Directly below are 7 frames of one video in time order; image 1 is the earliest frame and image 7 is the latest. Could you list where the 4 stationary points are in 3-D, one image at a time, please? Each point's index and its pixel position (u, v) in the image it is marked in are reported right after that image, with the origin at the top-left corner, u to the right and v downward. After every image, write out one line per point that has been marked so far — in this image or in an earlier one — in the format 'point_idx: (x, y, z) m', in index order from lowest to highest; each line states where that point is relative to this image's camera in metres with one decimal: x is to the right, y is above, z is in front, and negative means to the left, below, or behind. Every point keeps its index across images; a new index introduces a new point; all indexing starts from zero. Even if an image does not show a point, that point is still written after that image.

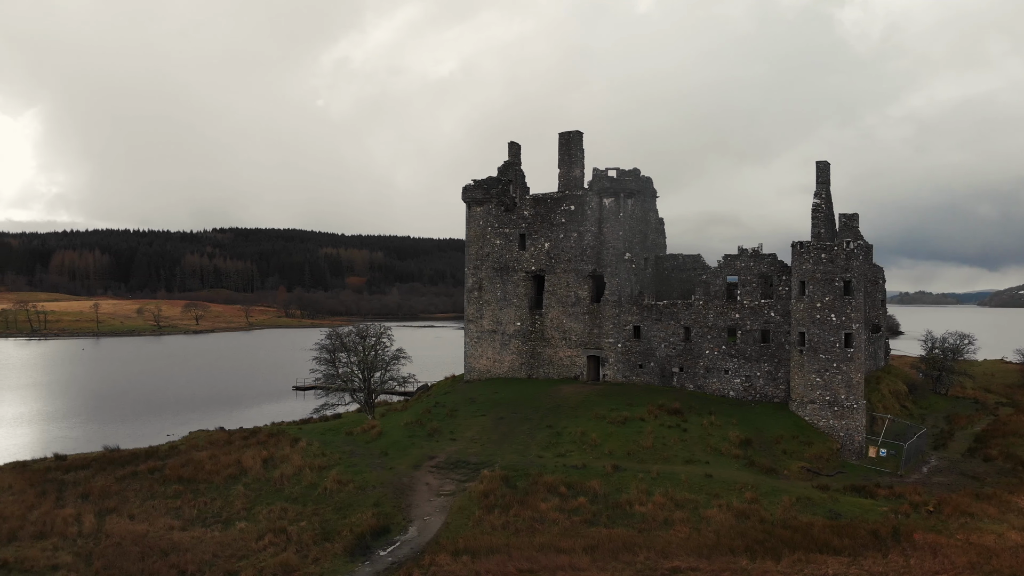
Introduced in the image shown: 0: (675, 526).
0: (+5.2, -7.6, +19.4) m
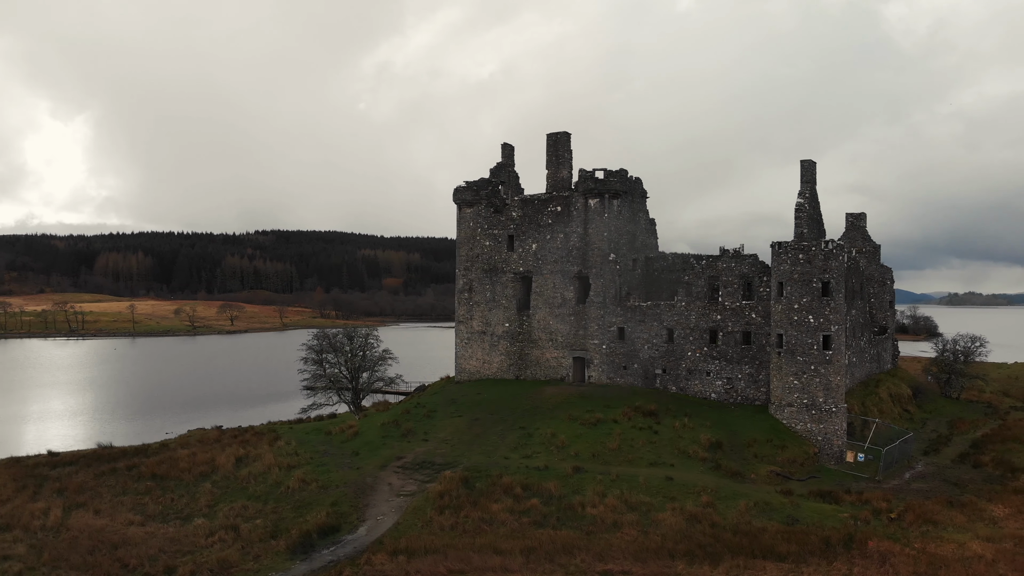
0: (+3.5, -7.6, +19.3) m
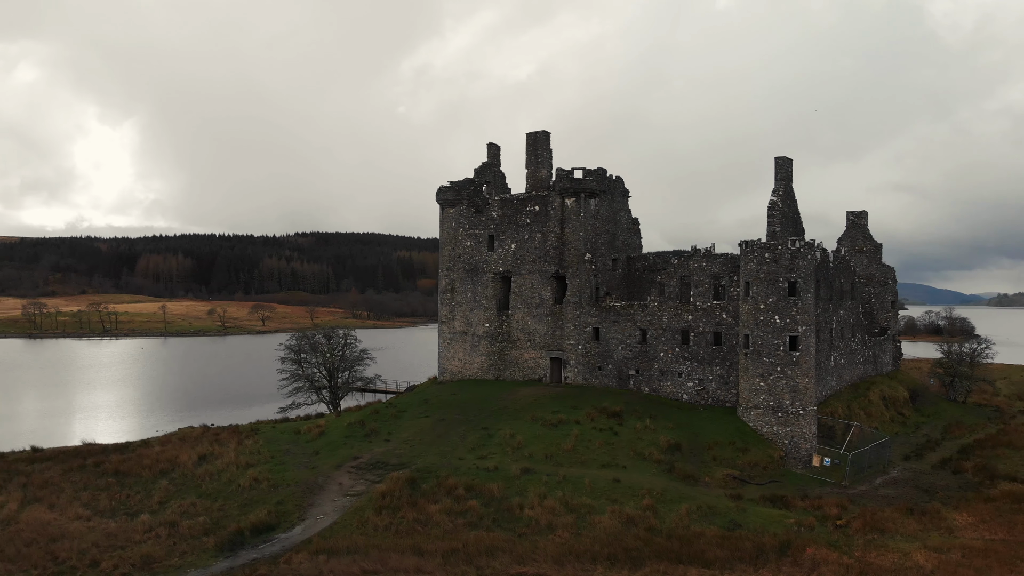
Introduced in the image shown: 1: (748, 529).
0: (+1.4, -7.6, +19.1) m
1: (+7.5, -7.7, +19.3) m
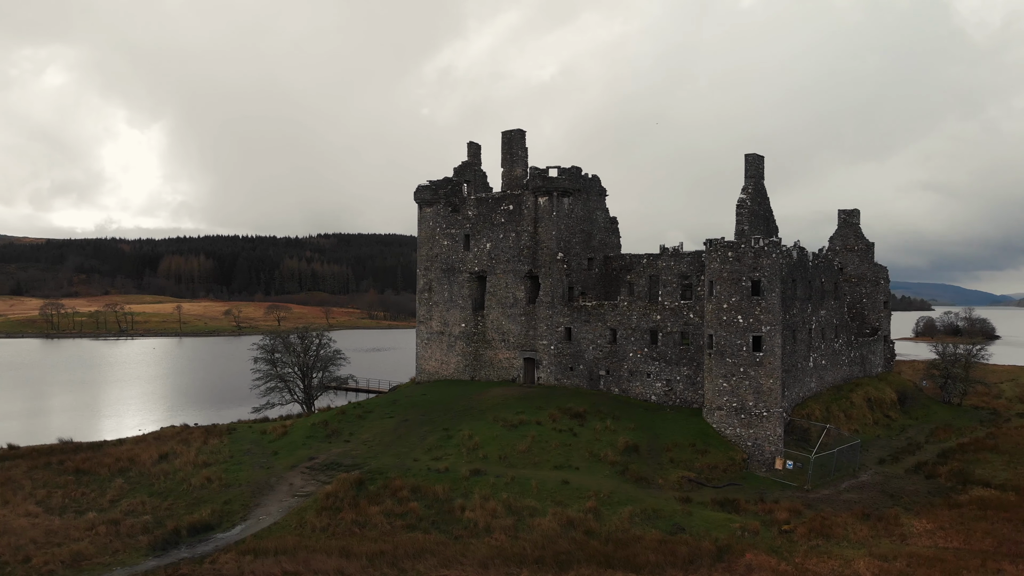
0: (-0.6, -7.6, +18.8) m
1: (+5.5, -7.6, +18.9) m
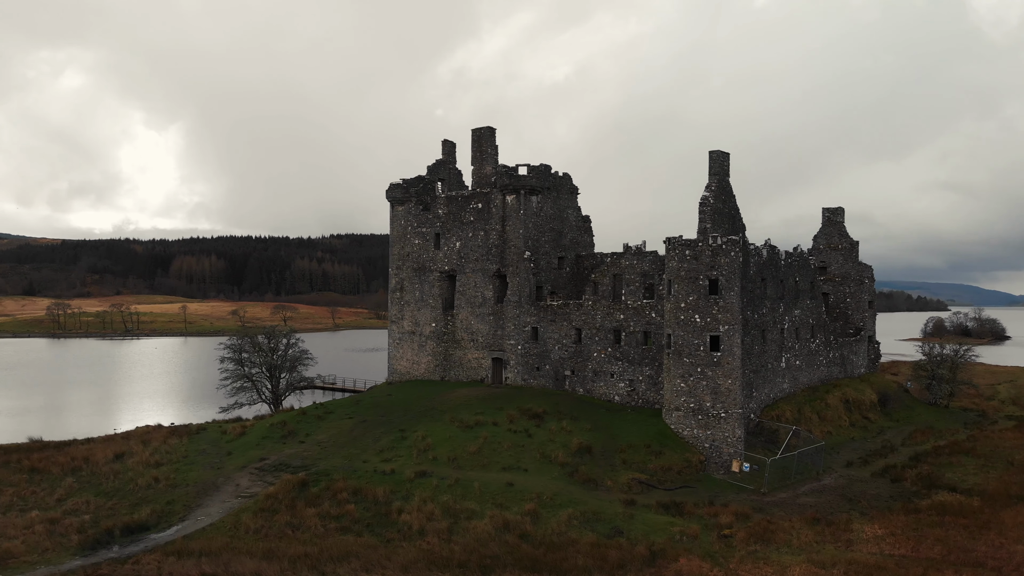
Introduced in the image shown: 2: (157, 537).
0: (-2.6, -7.5, +18.5) m
1: (+3.5, -7.6, +18.4) m
2: (-11.3, -8.0, +19.4) m
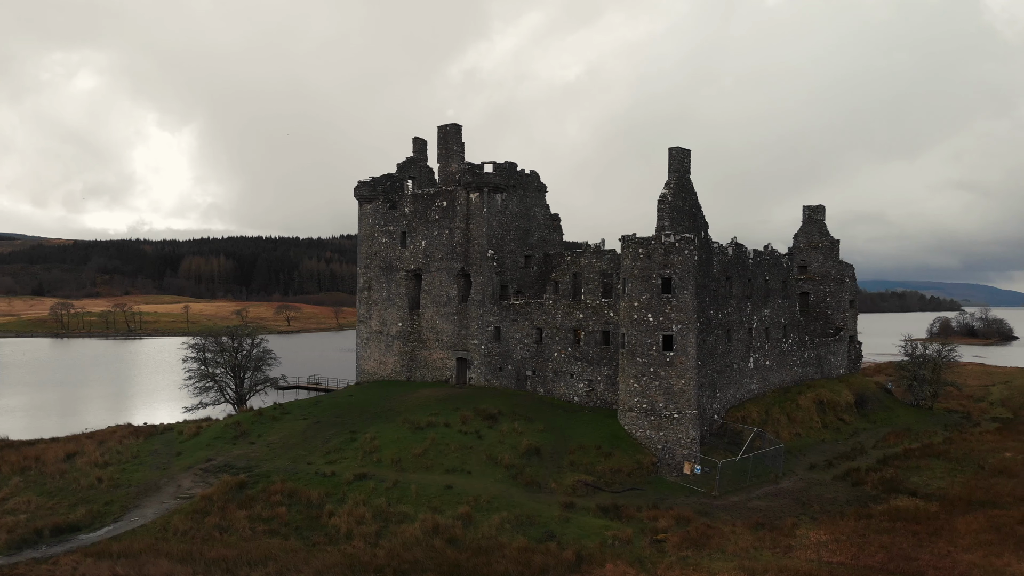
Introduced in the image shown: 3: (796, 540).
0: (-4.8, -7.5, +18.1) m
1: (+1.3, -7.5, +18.0) m
2: (-13.5, -7.9, +19.1) m
3: (+9.0, -8.0, +19.4) m
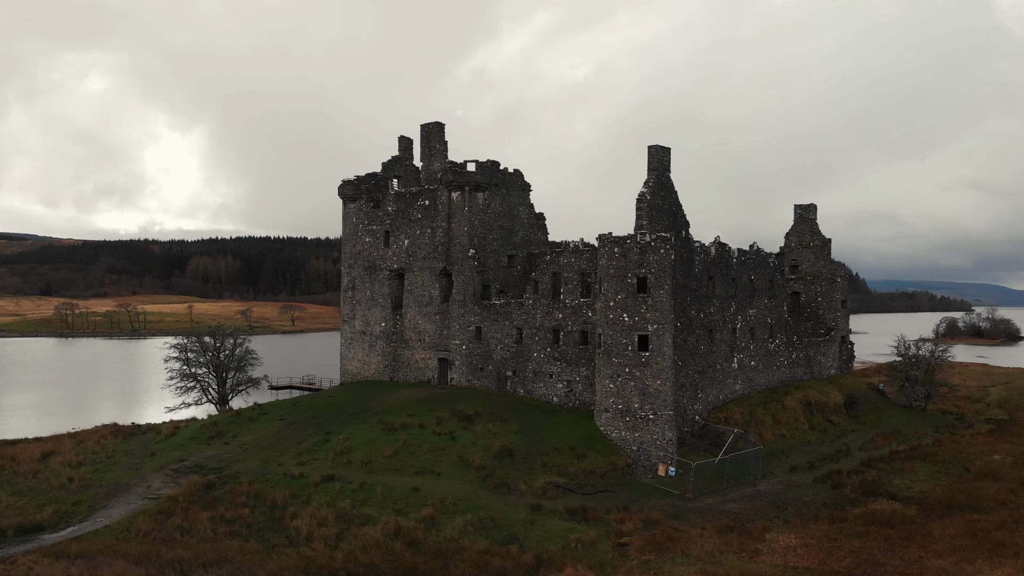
0: (-5.9, -7.5, +17.9) m
1: (+0.2, -7.5, +17.8) m
2: (-14.6, -7.9, +19.0) m
3: (+7.9, -8.0, +19.1) m
